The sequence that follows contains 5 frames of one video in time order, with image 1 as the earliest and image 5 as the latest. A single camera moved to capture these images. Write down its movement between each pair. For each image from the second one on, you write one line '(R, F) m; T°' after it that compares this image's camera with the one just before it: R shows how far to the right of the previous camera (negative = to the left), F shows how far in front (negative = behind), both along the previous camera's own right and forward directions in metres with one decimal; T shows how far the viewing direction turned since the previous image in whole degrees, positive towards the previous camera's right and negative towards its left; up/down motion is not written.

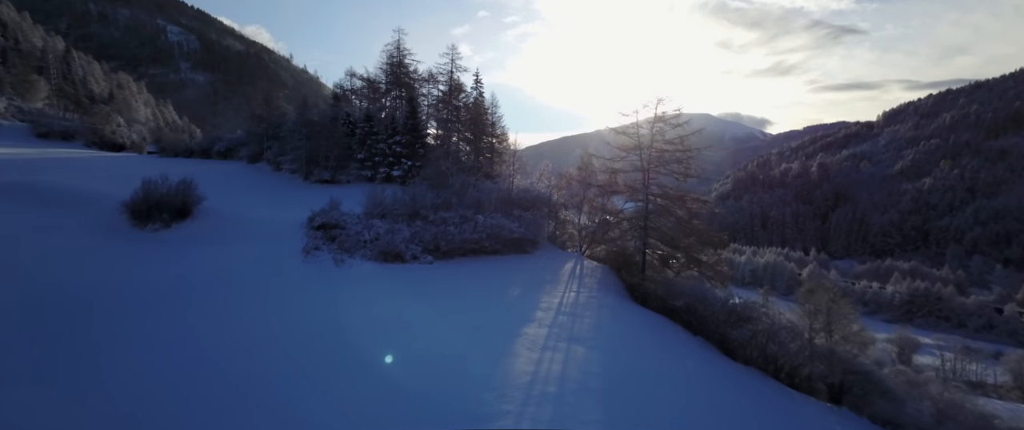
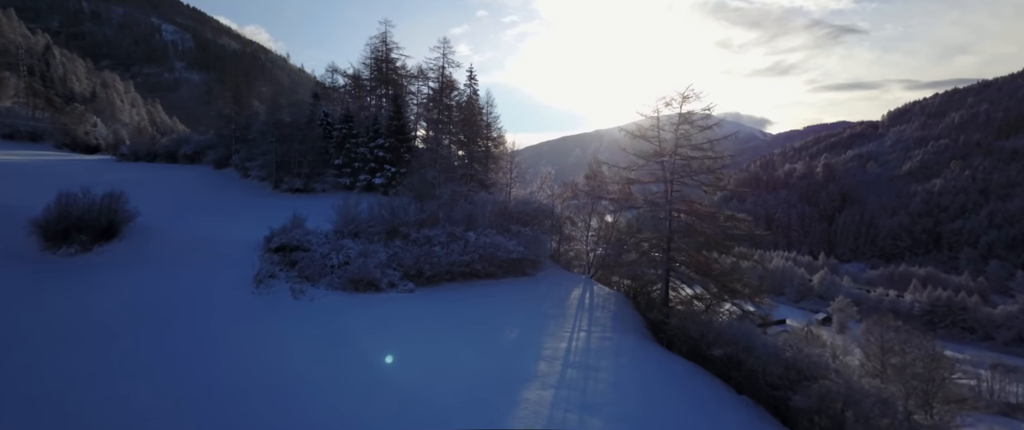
(+0.1, +4.0) m; 0°
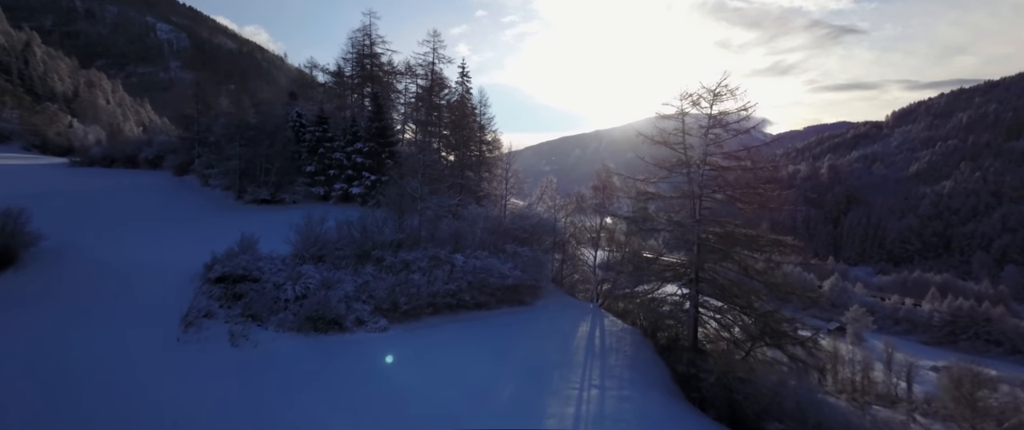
(+0.2, +3.7) m; 0°
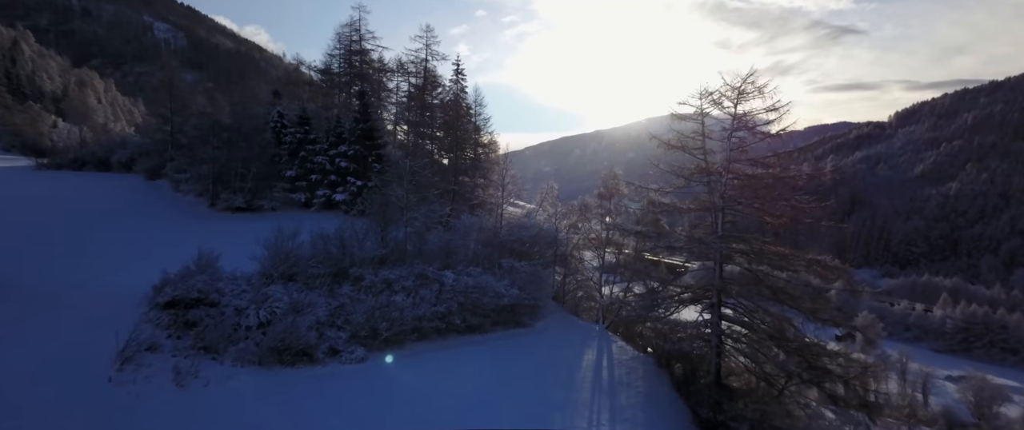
(+0.1, +2.1) m; 0°
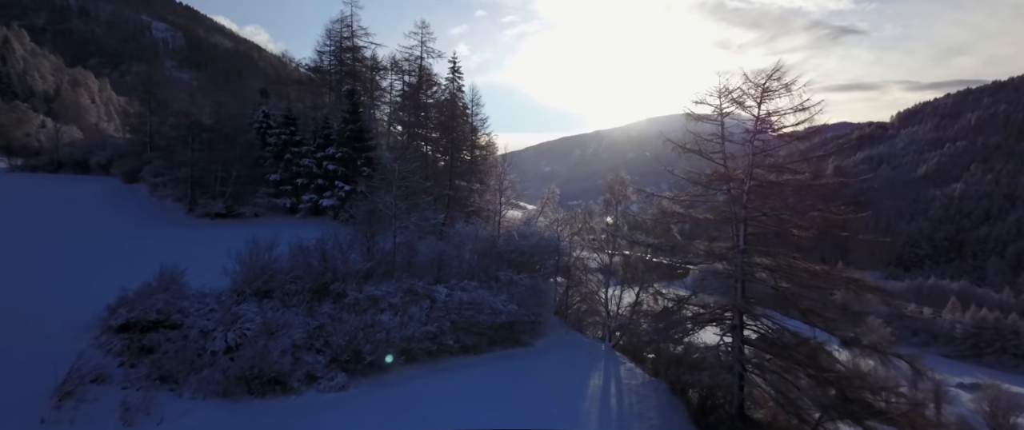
(+0.1, +1.5) m; 0°
